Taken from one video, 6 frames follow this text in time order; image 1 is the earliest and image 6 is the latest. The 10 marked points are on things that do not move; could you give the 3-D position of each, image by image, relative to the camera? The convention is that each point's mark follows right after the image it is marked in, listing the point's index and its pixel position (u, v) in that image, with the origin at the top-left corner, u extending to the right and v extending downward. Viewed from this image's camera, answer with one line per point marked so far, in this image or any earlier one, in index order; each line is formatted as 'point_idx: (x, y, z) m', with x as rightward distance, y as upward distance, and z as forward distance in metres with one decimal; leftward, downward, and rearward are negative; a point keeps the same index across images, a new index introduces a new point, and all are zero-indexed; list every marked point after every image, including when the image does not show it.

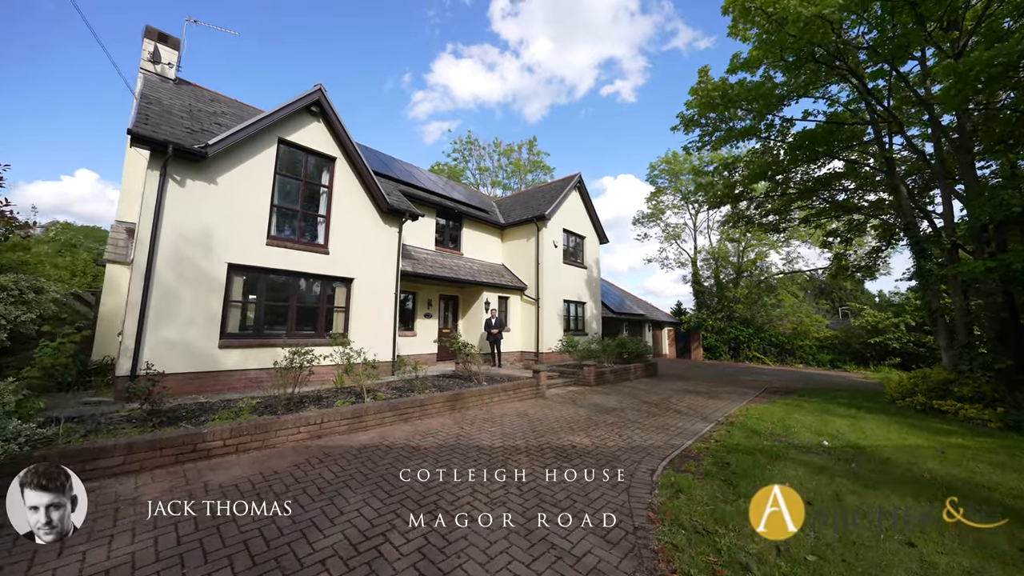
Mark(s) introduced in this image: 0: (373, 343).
0: (-4.1, -1.3, +8.5) m
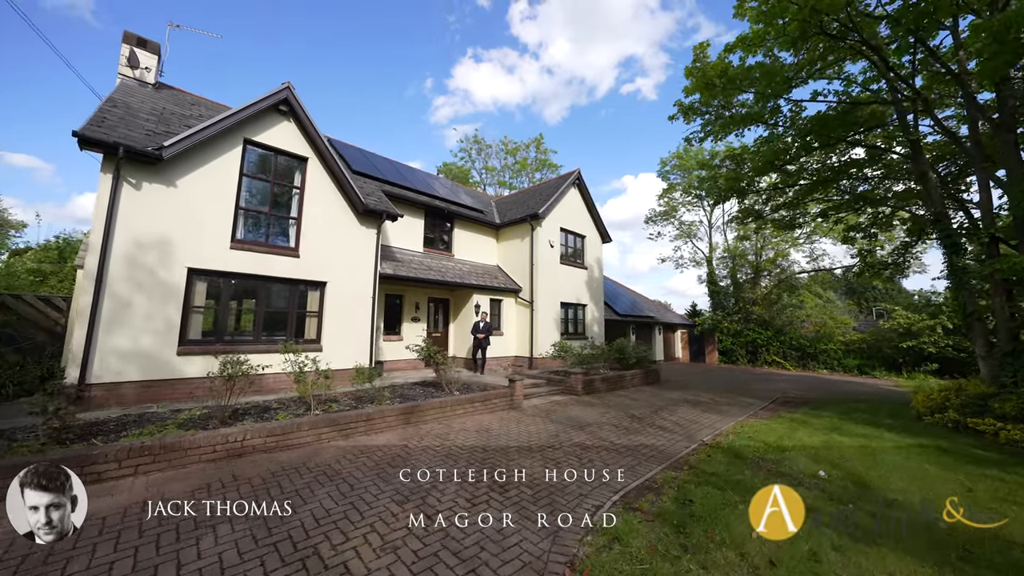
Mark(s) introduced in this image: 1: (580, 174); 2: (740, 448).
0: (-4.7, -1.4, +8.2) m
1: (+2.6, +4.5, +14.5) m
2: (+3.4, -2.4, +5.5) m
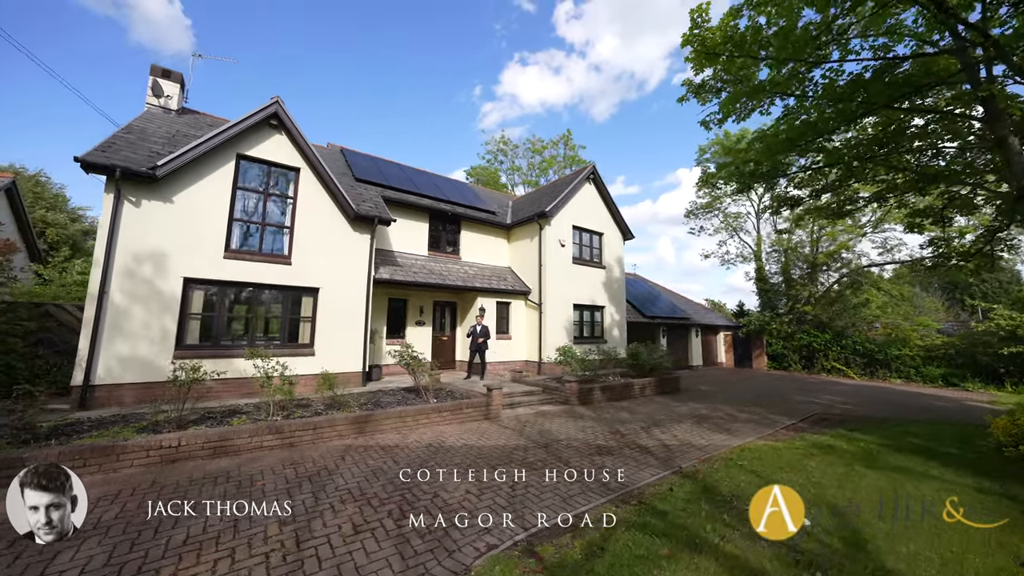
0: (-5.0, -1.6, +8.5) m
1: (+3.0, +4.4, +13.7) m
2: (+2.6, -2.4, +4.6) m
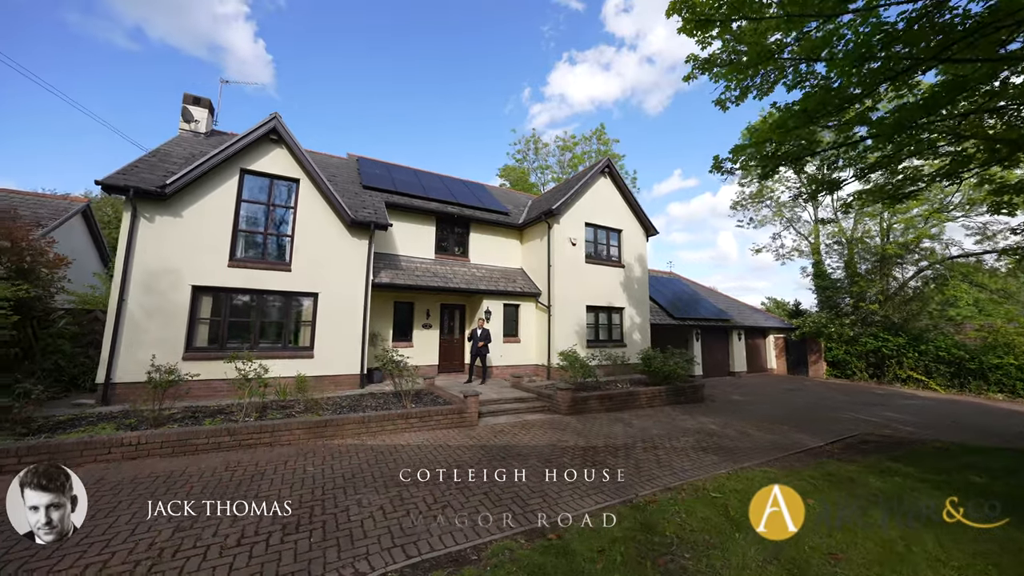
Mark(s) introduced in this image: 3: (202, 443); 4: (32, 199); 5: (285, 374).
0: (-5.2, -1.7, +8.8) m
1: (+3.4, +4.4, +12.8) m
2: (+1.7, -2.4, +3.9) m
3: (-4.4, -2.2, +5.2) m
4: (-14.8, +2.7, +11.4) m
5: (-5.3, -2.1, +8.8) m
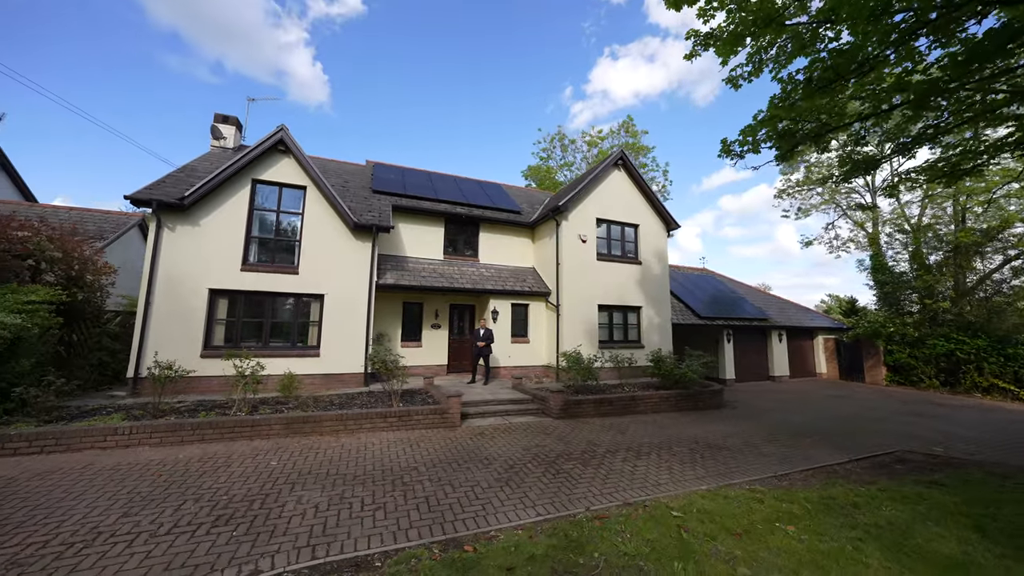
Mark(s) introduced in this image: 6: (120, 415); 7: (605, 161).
0: (-5.3, -1.8, +9.3) m
1: (+3.6, +4.5, +12.2) m
2: (+1.0, -2.3, +3.5) m
3: (-4.9, -2.2, +5.6) m
4: (-14.5, +2.5, +13.0) m
5: (-5.4, -2.1, +9.2) m
6: (-6.5, -2.1, +6.1) m
7: (+3.0, +4.2, +12.1) m
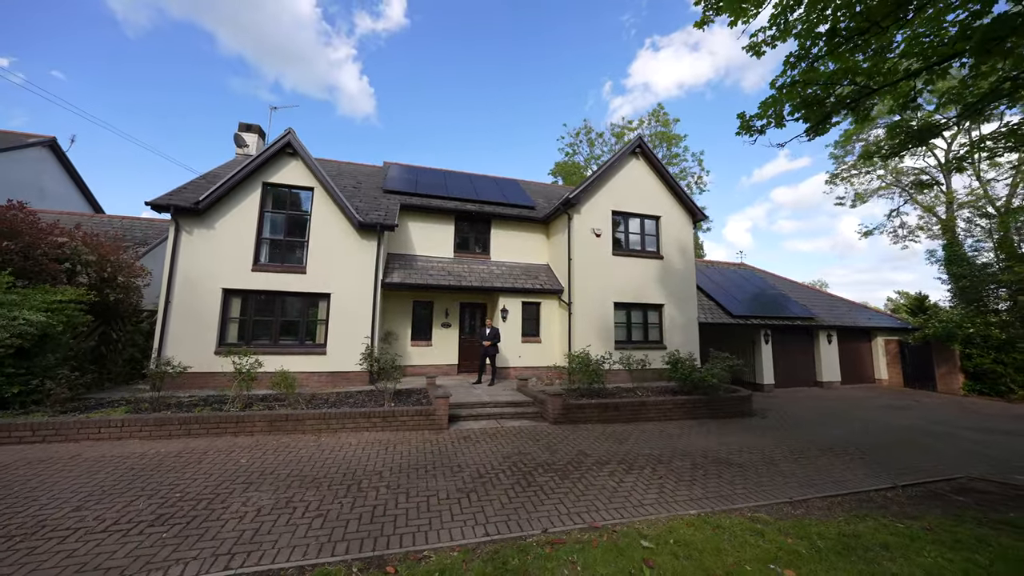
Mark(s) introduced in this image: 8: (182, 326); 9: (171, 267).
0: (-5.2, -1.7, +9.4) m
1: (+4.0, +4.6, +11.4) m
2: (+0.4, -2.2, +3.0) m
3: (-5.2, -2.2, +5.7) m
4: (-14.0, +2.5, +14.1) m
5: (-5.3, -2.1, +9.3) m
6: (-6.7, -2.1, +6.4) m
7: (+3.4, +4.3, +11.4) m
8: (-7.9, -0.9, +8.8) m
9: (-8.2, +0.5, +8.8) m
